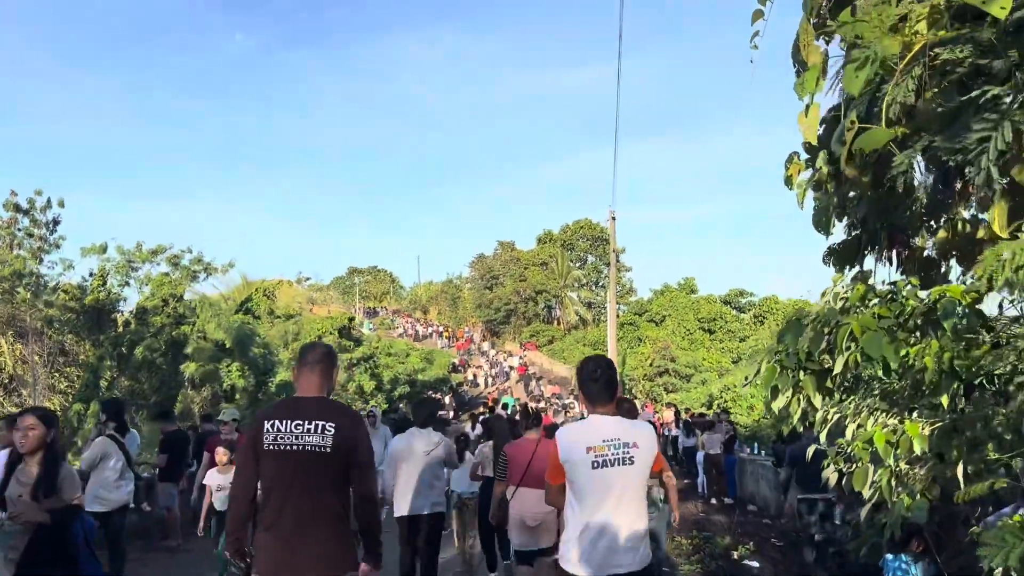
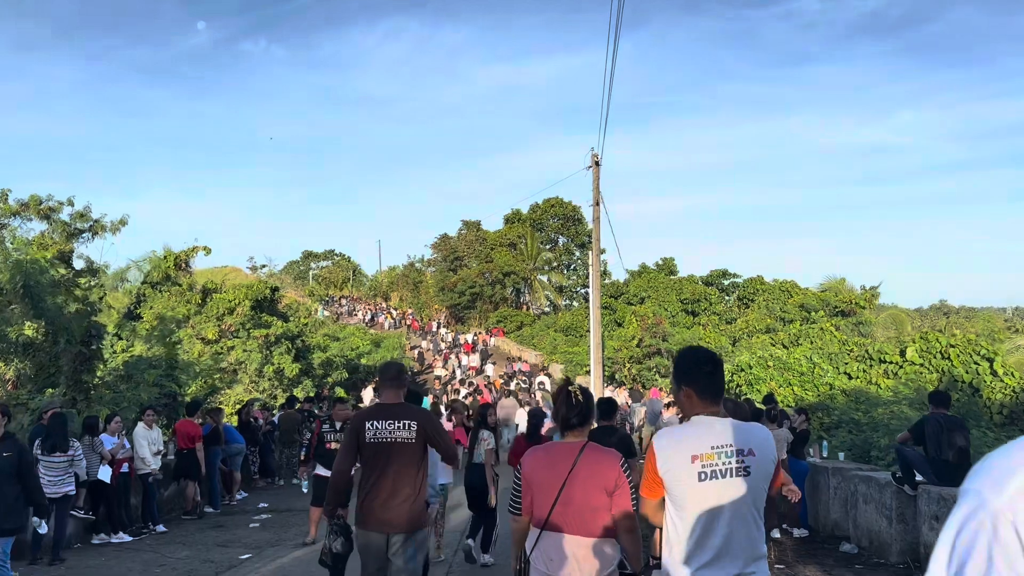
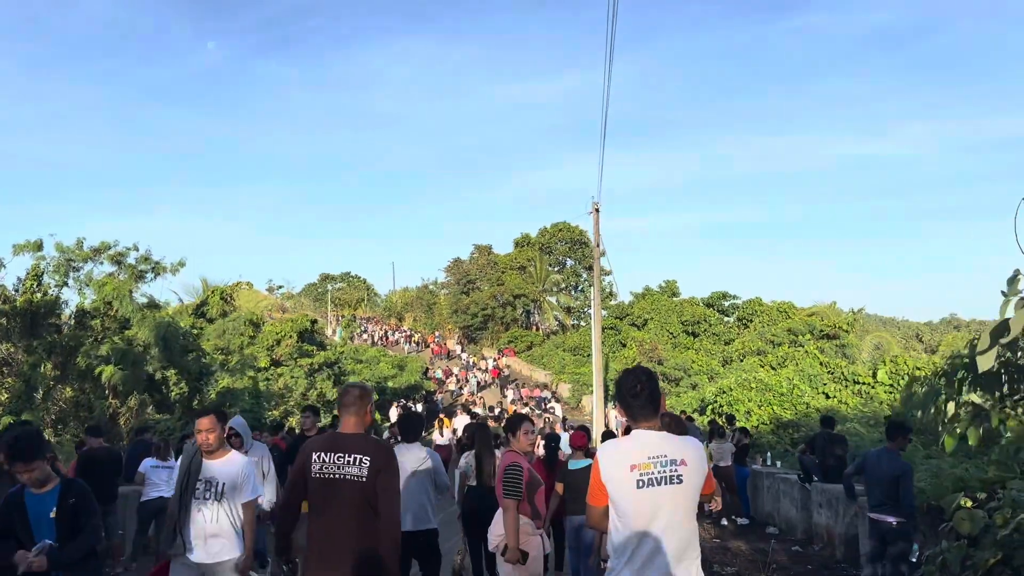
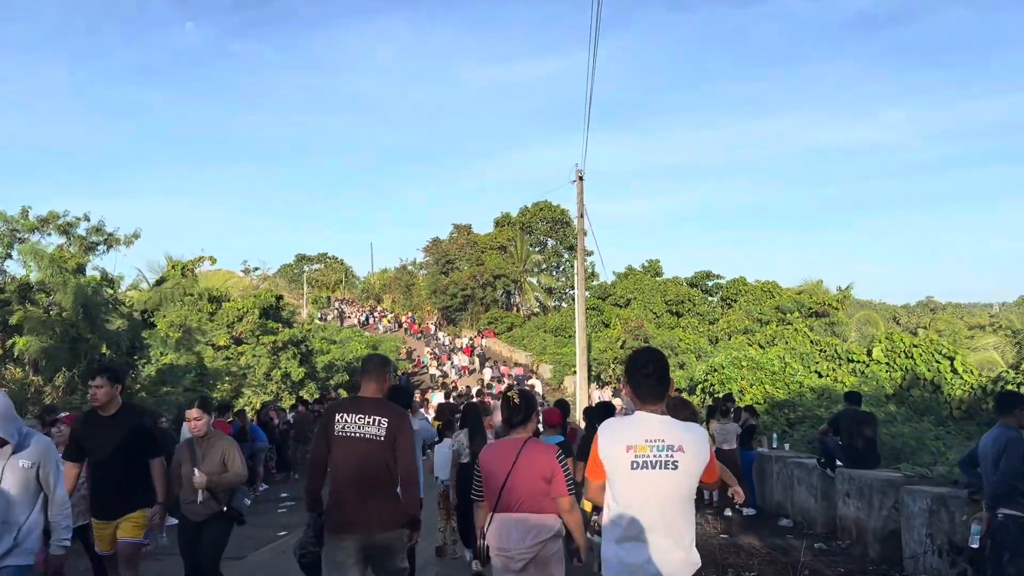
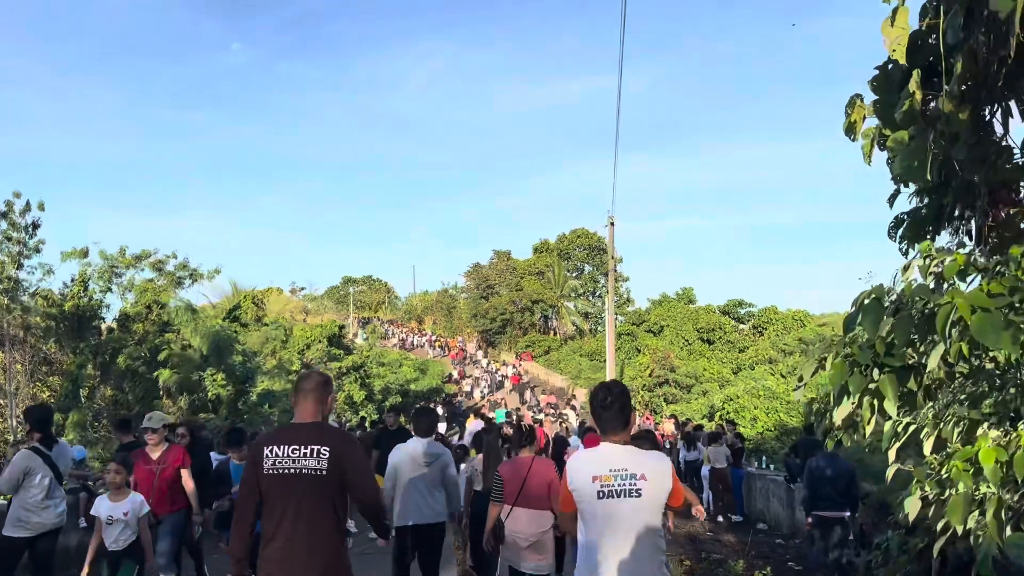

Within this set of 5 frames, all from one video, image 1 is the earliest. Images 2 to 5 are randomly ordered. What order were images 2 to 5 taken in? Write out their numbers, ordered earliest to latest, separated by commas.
5, 3, 4, 2
